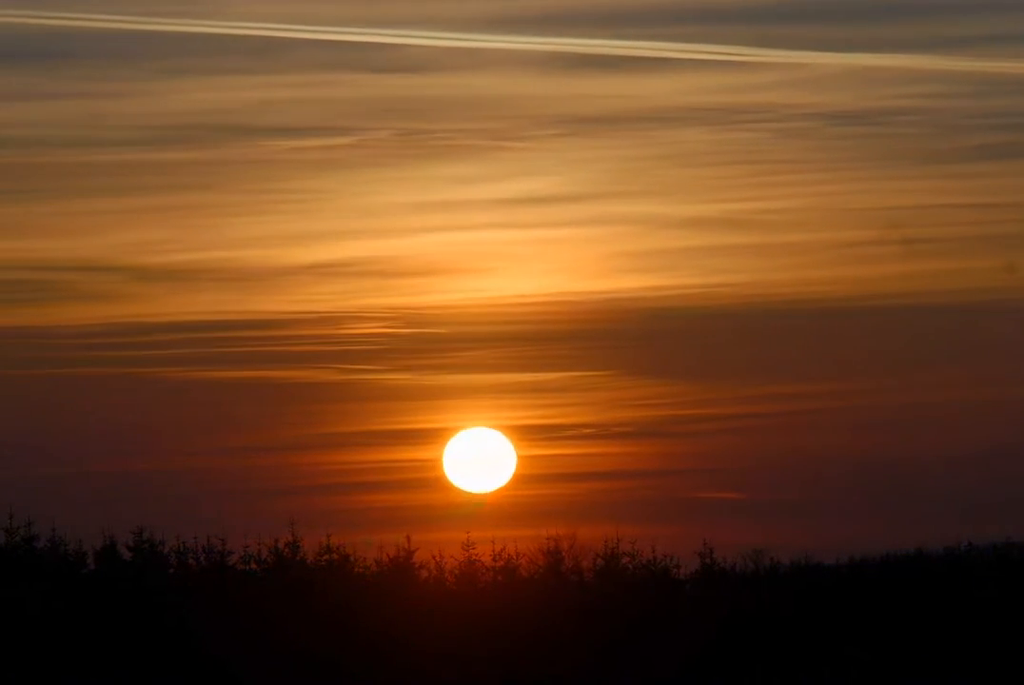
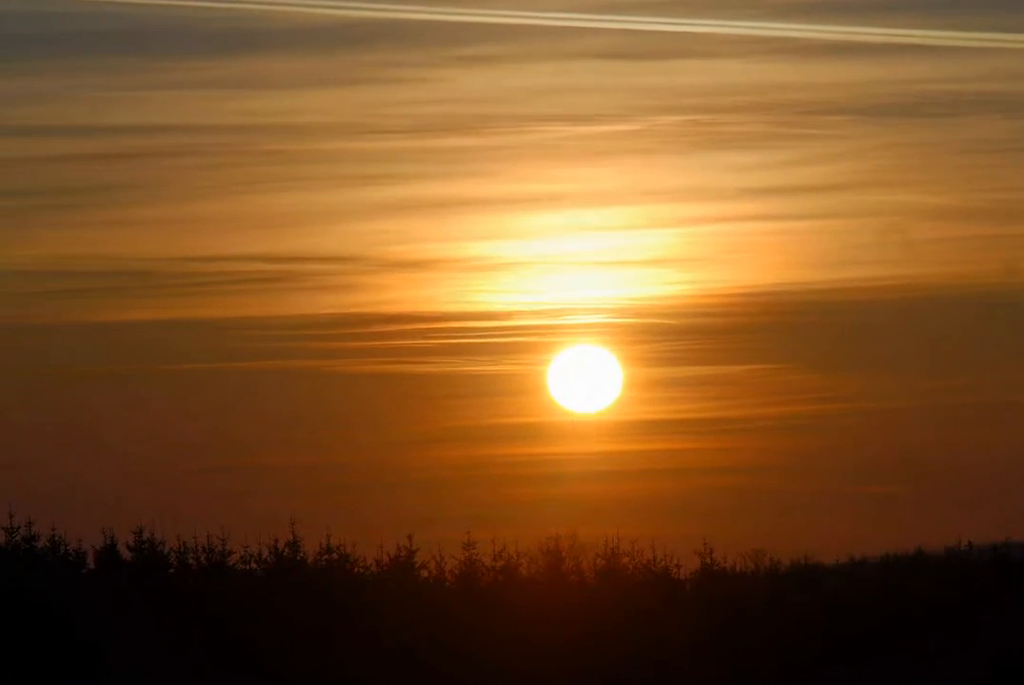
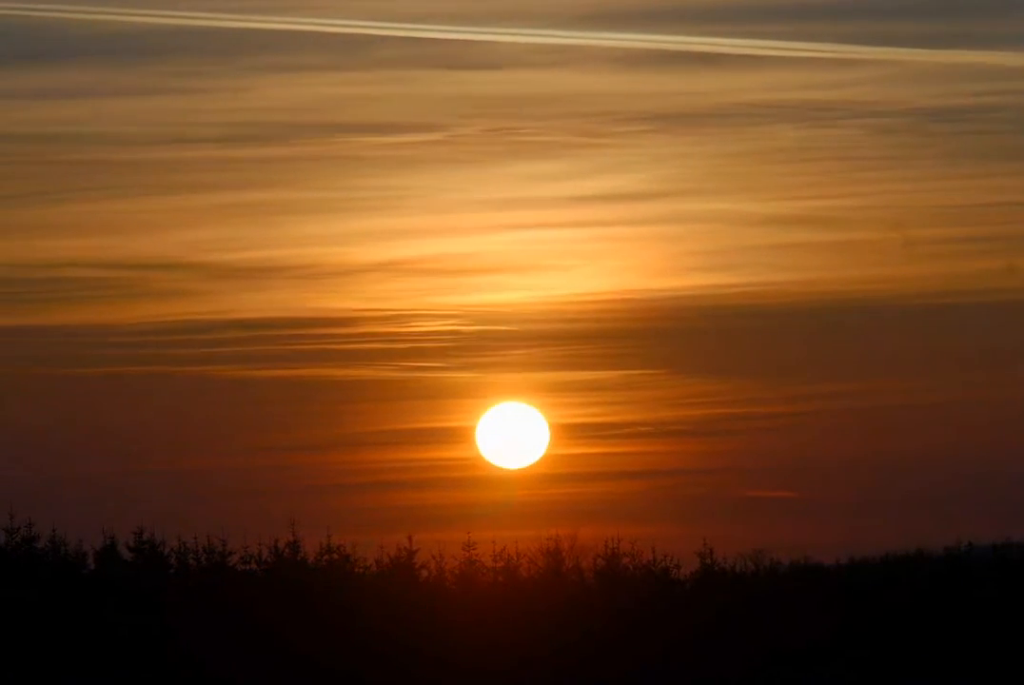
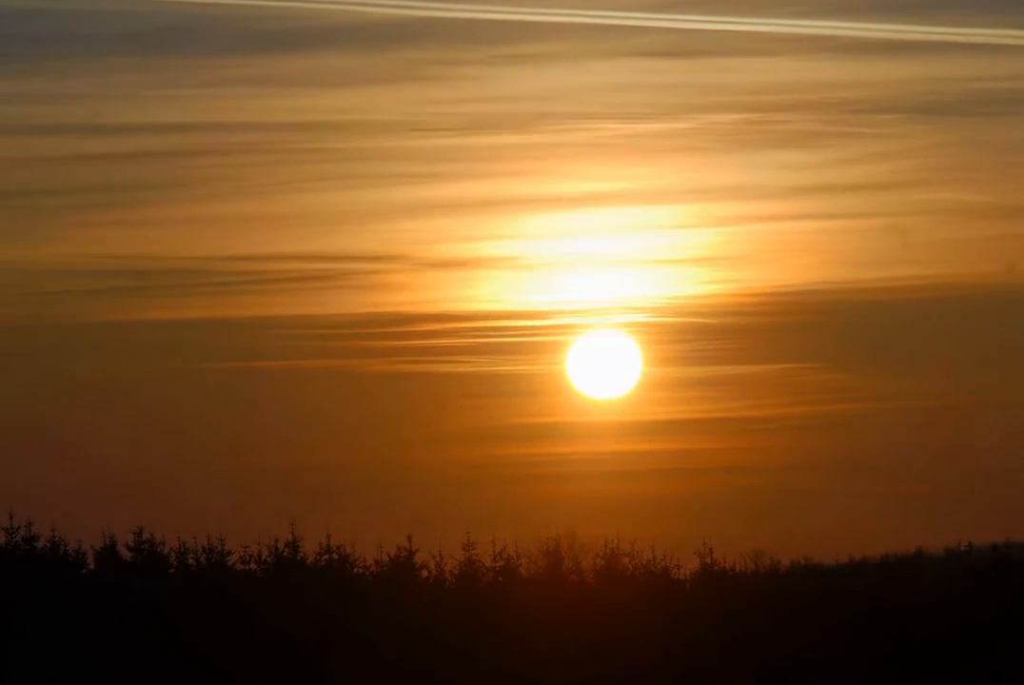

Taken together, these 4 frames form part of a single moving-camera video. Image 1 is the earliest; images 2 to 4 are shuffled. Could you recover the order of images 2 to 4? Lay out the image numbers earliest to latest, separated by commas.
3, 2, 4
